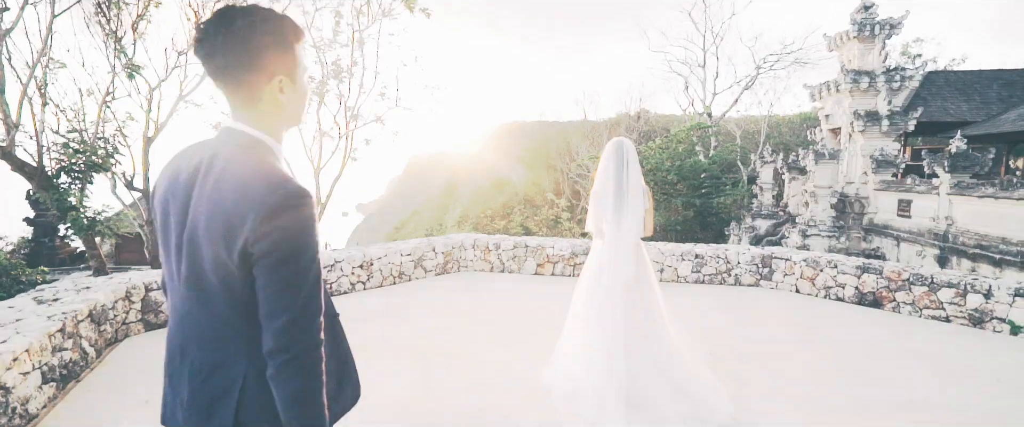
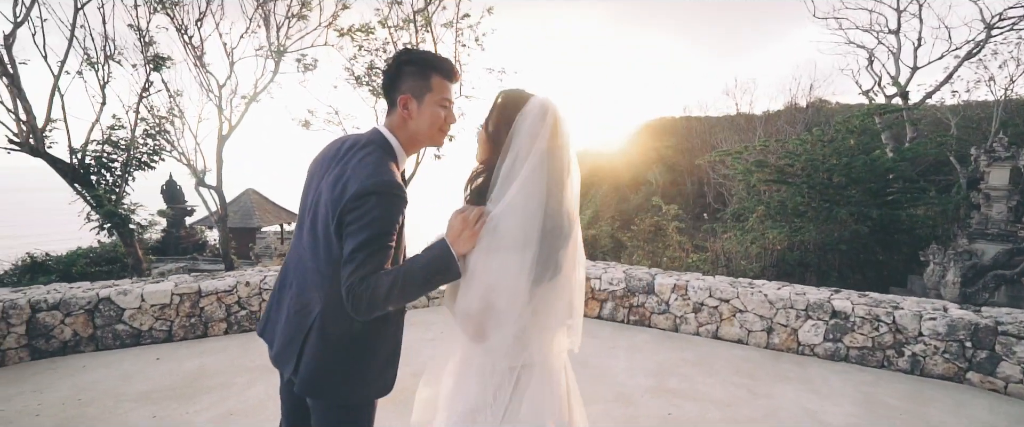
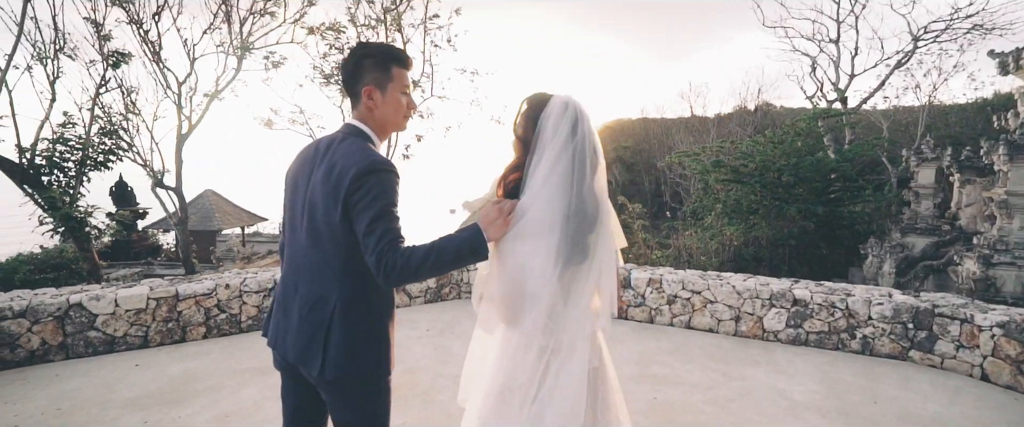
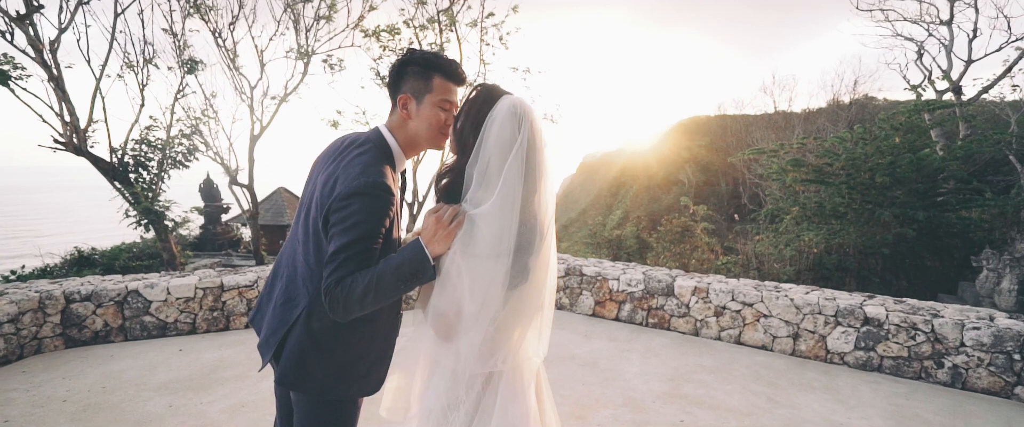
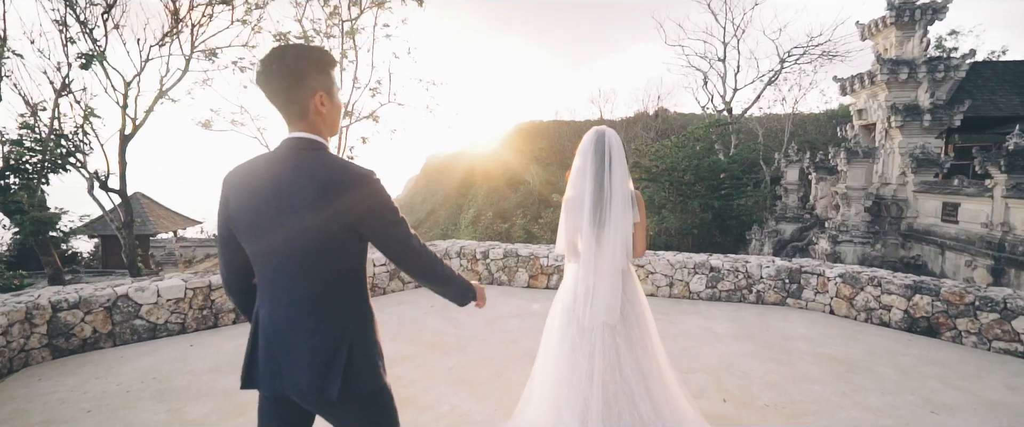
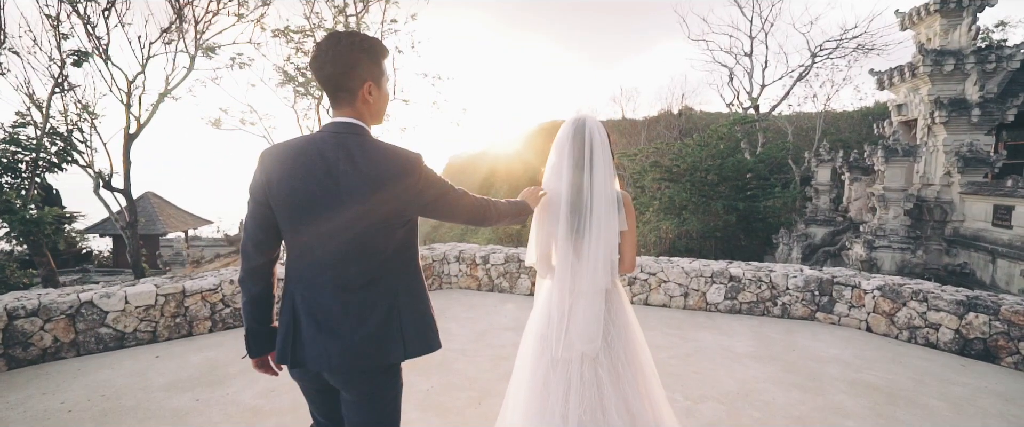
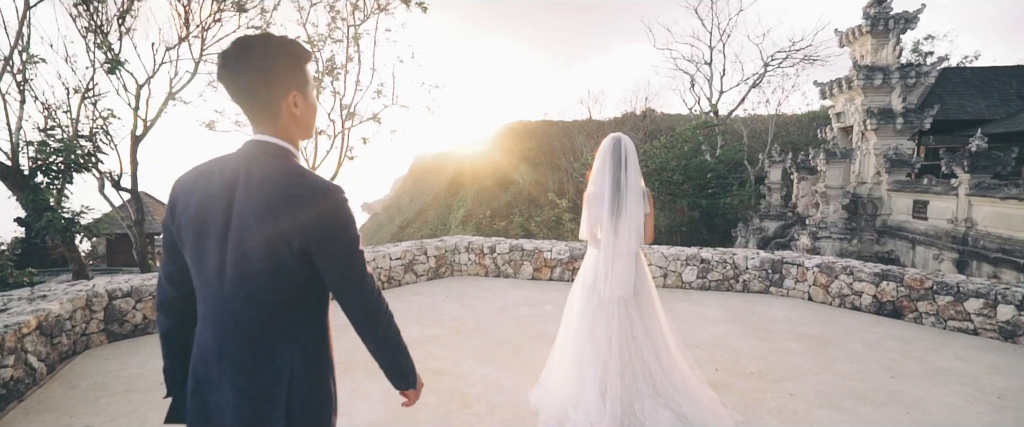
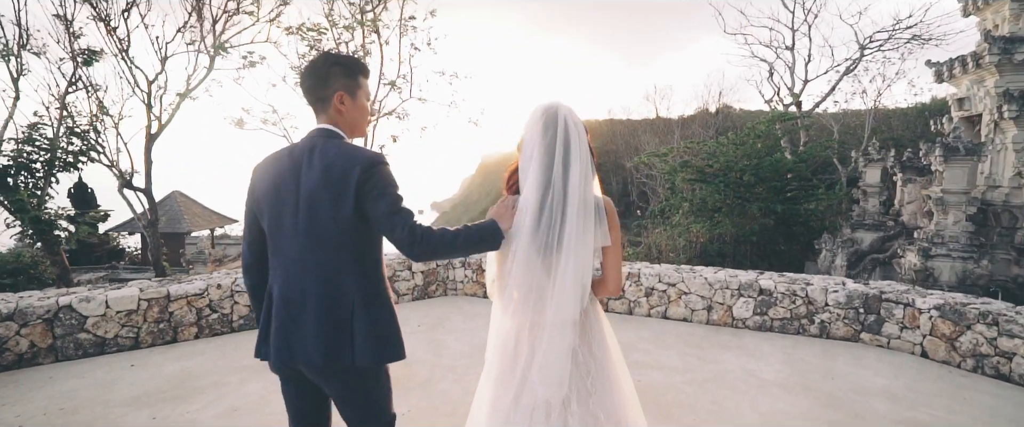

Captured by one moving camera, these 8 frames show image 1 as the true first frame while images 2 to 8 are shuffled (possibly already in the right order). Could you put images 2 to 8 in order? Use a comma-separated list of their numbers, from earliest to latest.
7, 5, 6, 8, 3, 2, 4
